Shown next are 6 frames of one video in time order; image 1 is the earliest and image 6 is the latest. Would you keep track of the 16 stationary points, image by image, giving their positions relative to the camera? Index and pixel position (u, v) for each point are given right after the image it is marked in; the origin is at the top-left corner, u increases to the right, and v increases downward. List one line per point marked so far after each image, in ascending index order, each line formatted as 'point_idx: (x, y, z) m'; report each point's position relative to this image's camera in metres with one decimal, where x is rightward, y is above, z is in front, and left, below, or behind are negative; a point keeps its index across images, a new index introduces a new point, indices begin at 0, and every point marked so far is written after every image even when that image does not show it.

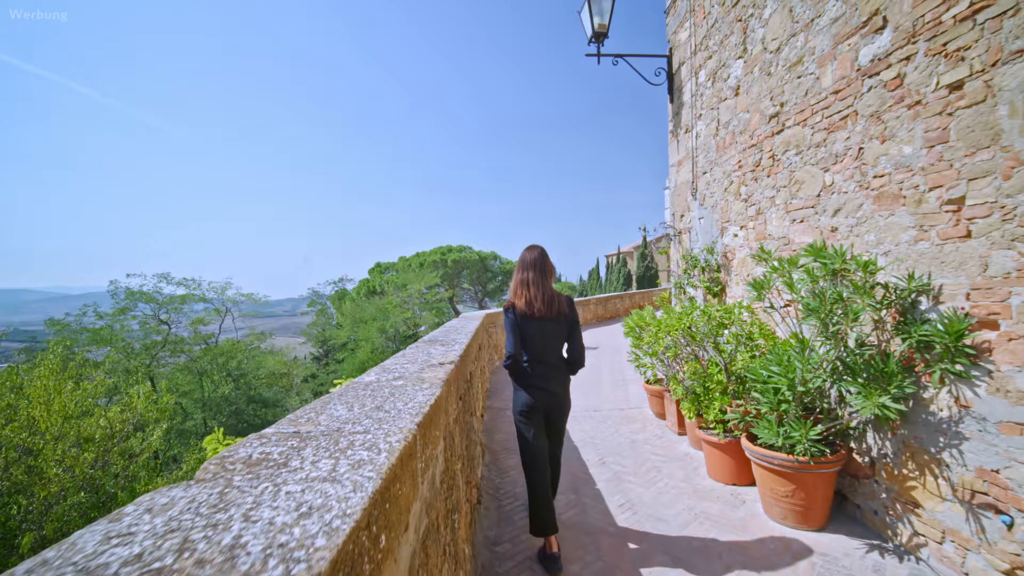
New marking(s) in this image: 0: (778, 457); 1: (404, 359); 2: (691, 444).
0: (+1.6, -1.0, +2.4) m
1: (-0.6, -0.4, +2.3) m
2: (+1.6, -1.4, +3.7) m
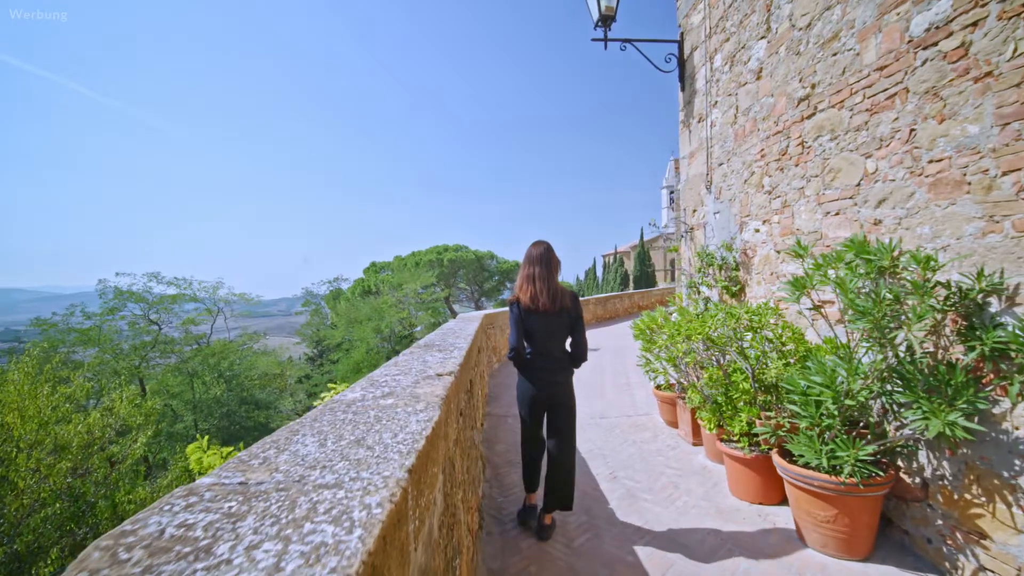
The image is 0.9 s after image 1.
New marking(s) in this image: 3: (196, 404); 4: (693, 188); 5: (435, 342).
0: (+1.6, -1.0, +2.1) m
1: (-0.6, -0.4, +2.0) m
2: (+1.7, -1.4, +3.4) m
3: (-14.4, -5.3, +18.6) m
4: (+2.0, +1.1, +4.4) m
5: (-0.6, -0.4, +2.9) m
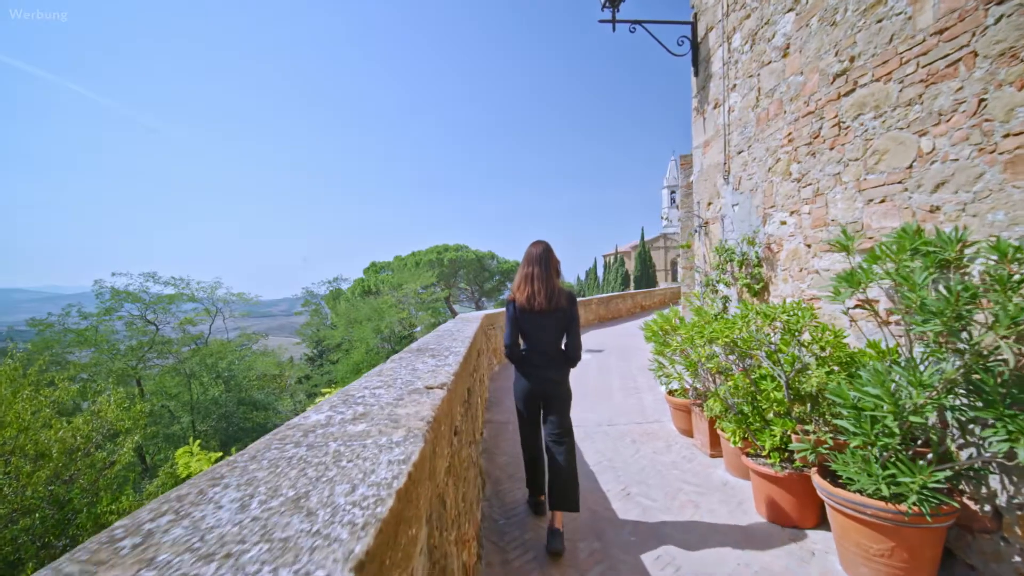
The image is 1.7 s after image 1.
0: (+1.6, -1.0, +1.8) m
1: (-0.5, -0.4, +1.7) m
2: (+1.7, -1.4, +3.1) m
3: (-14.3, -5.3, +18.3) m
4: (+2.0, +1.1, +4.1) m
5: (-0.6, -0.4, +2.6) m
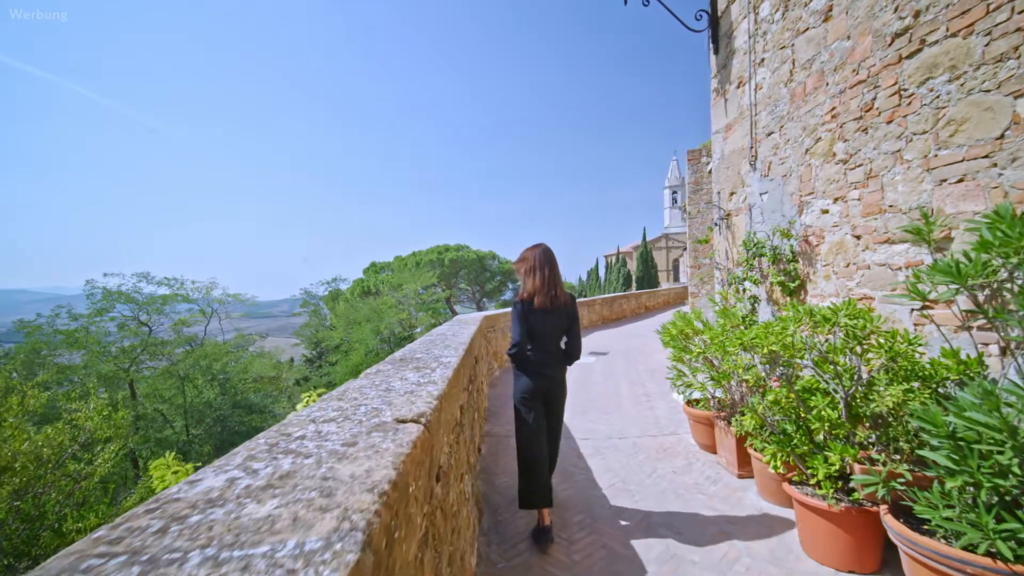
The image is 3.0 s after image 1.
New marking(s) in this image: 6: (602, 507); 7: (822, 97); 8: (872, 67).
0: (+1.6, -1.0, +1.4) m
1: (-0.5, -0.4, +1.3) m
2: (+1.7, -1.4, +2.7) m
3: (-14.3, -5.3, +18.0) m
4: (+2.0, +1.1, +3.7) m
5: (-0.5, -0.4, +2.2) m
6: (+0.6, -1.5, +2.8) m
7: (+2.1, +1.3, +2.7) m
8: (+2.1, +1.3, +2.3) m
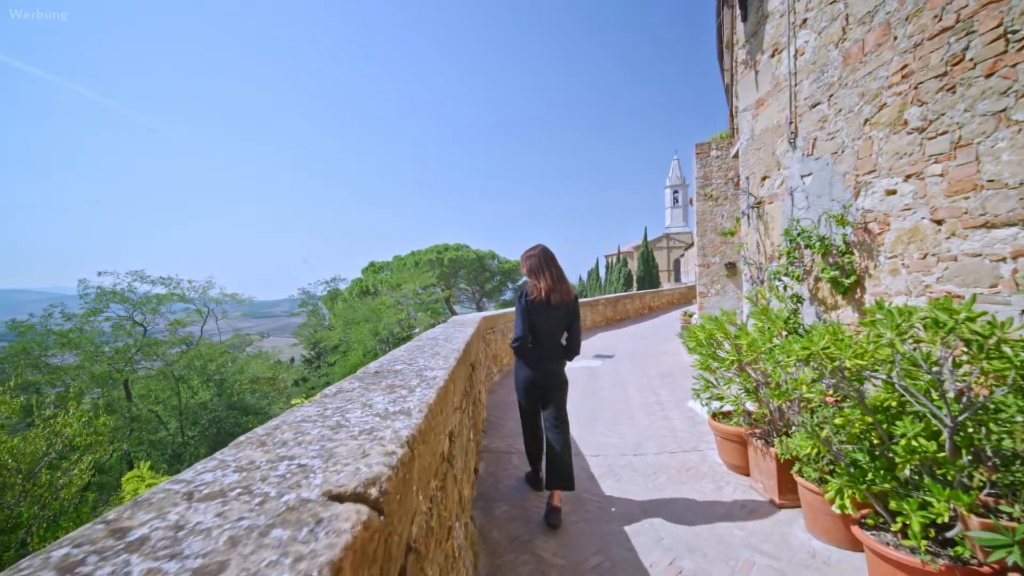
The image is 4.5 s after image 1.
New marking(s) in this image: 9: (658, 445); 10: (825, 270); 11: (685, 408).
0: (+1.6, -0.9, +1.0) m
1: (-0.5, -0.3, +0.8) m
2: (+1.7, -1.4, +2.3) m
3: (-14.2, -5.3, +17.5) m
4: (+2.0, +1.1, +3.3) m
5: (-0.5, -0.3, +1.8) m
6: (+0.6, -1.5, +2.3) m
7: (+2.1, +1.3, +2.3) m
8: (+2.1, +1.3, +1.9) m
9: (+1.3, -1.4, +3.7) m
10: (+2.0, +0.1, +2.6) m
11: (+2.0, -1.4, +4.6) m
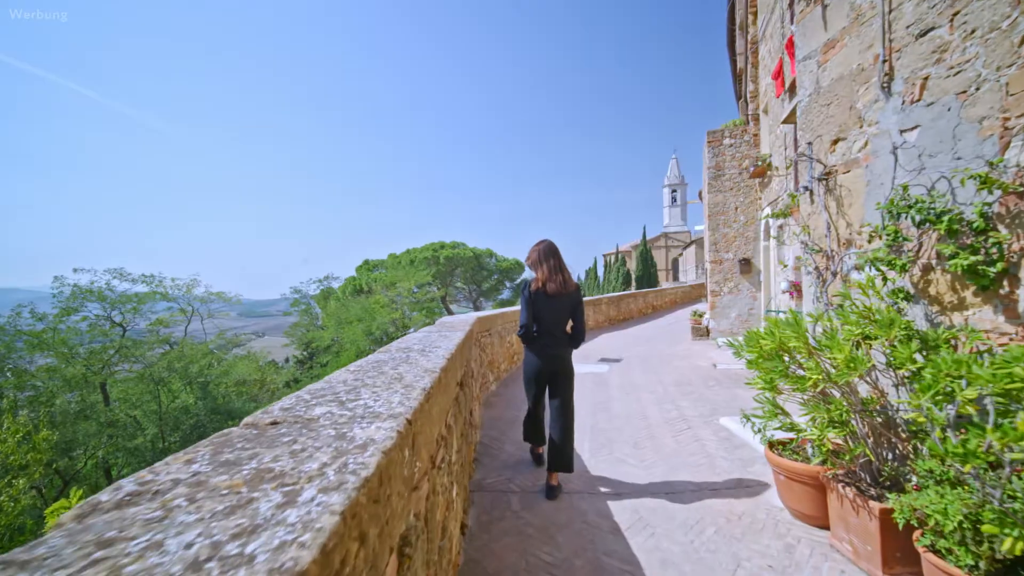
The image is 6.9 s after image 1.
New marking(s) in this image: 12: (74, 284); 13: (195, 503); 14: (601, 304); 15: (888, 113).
0: (+1.6, -0.9, +0.2) m
1: (-0.5, -0.3, 0.0) m
2: (+1.7, -1.3, +1.5) m
3: (-14.4, -5.2, +16.7) m
4: (+2.0, +1.2, +2.5) m
5: (-0.5, -0.3, +1.0) m
6: (+0.6, -1.4, +1.6) m
7: (+2.1, +1.3, +1.5) m
8: (+2.1, +1.3, +1.2) m
9: (+1.3, -1.4, +3.0) m
10: (+2.0, +0.2, +1.9) m
11: (+2.0, -1.3, +3.9) m
12: (-17.7, +0.2, +16.3) m
13: (-0.5, -0.3, +0.6) m
14: (+2.4, -0.4, +10.7) m
15: (+2.0, +0.9, +2.2) m
